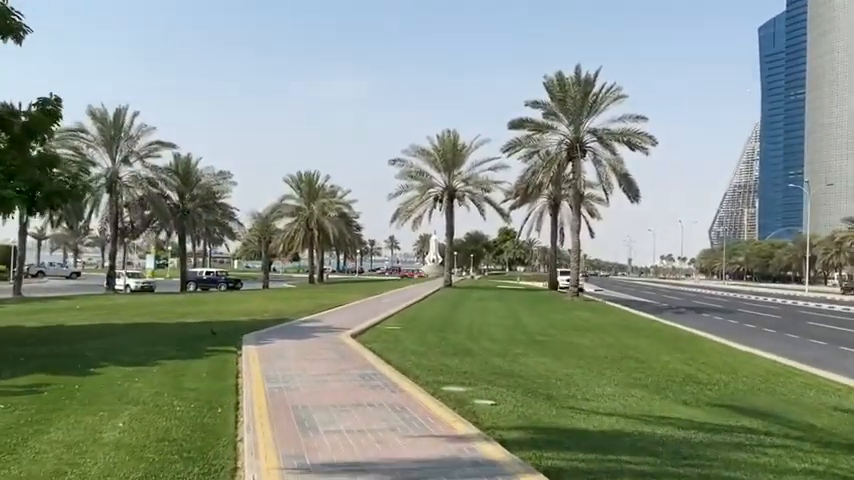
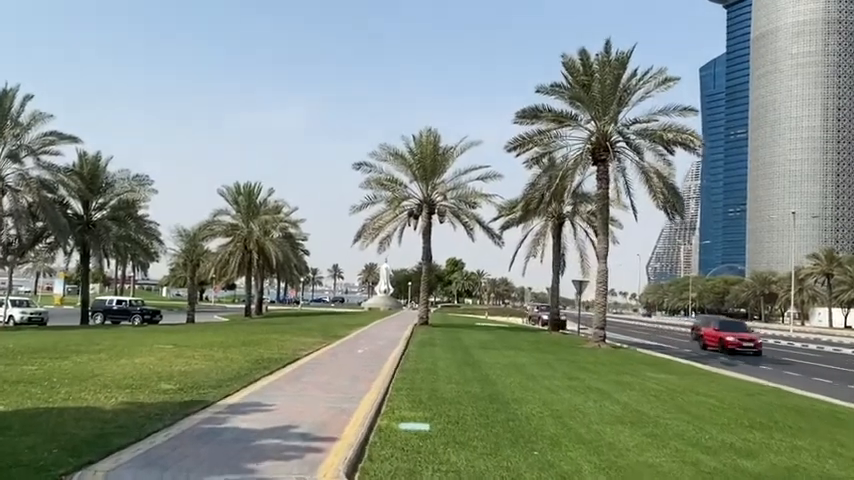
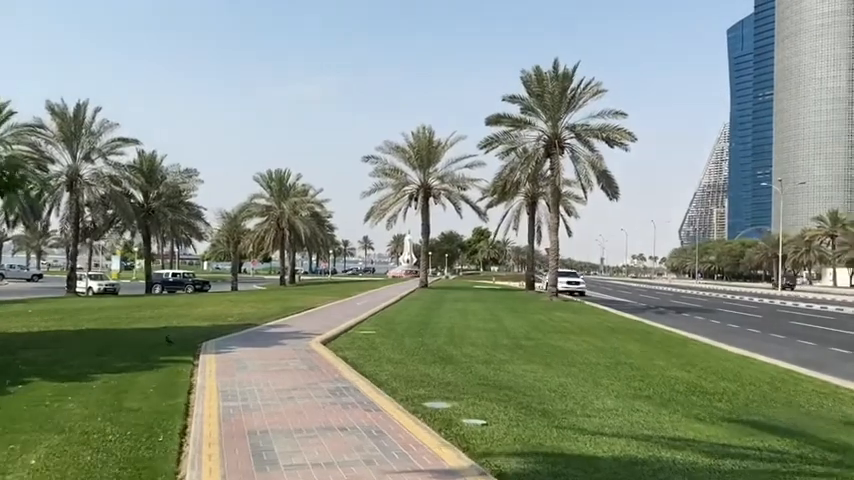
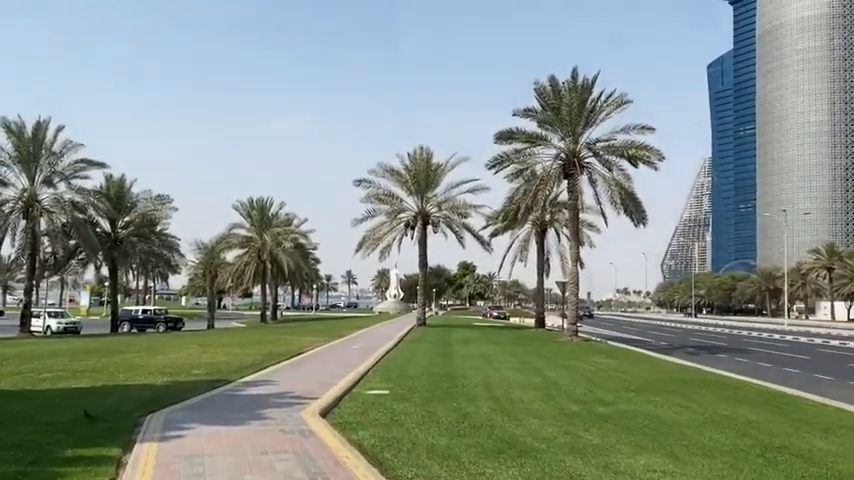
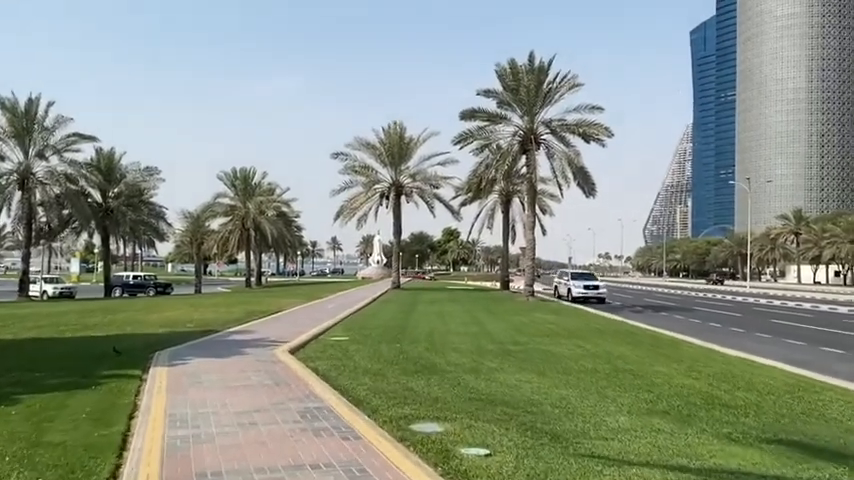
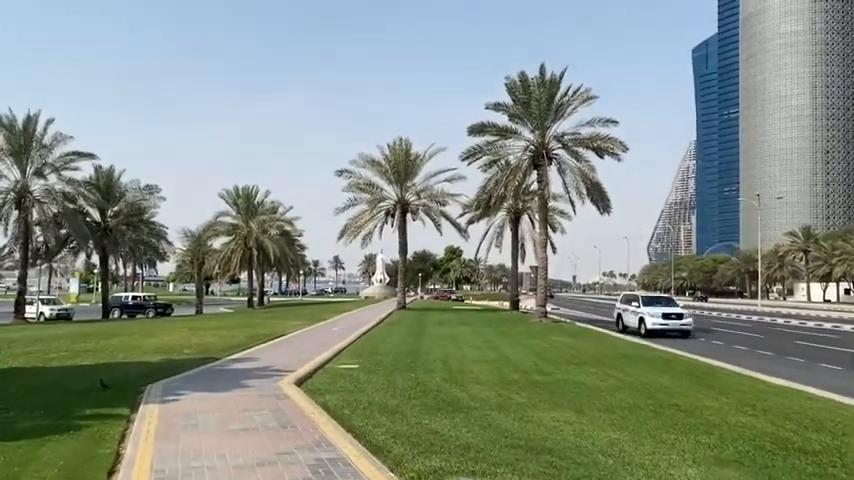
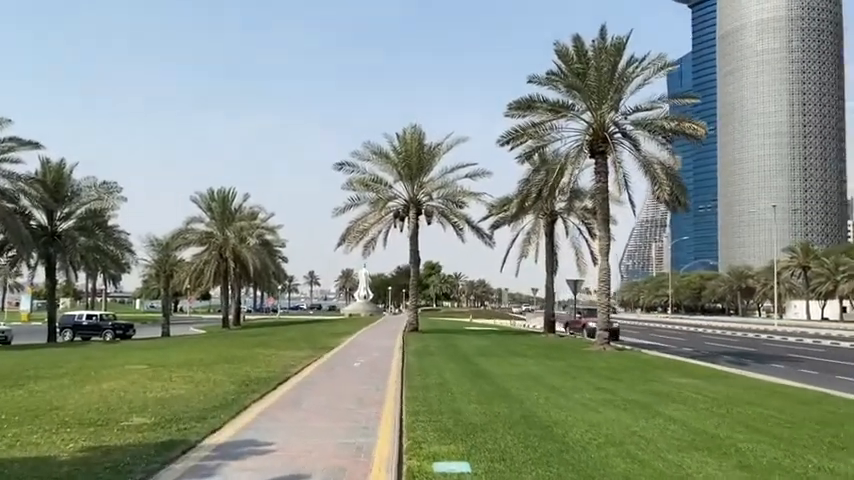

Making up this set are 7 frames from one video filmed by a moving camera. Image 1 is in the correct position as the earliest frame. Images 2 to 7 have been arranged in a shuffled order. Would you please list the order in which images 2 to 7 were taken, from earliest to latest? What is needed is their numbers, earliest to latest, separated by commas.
3, 5, 6, 4, 2, 7
